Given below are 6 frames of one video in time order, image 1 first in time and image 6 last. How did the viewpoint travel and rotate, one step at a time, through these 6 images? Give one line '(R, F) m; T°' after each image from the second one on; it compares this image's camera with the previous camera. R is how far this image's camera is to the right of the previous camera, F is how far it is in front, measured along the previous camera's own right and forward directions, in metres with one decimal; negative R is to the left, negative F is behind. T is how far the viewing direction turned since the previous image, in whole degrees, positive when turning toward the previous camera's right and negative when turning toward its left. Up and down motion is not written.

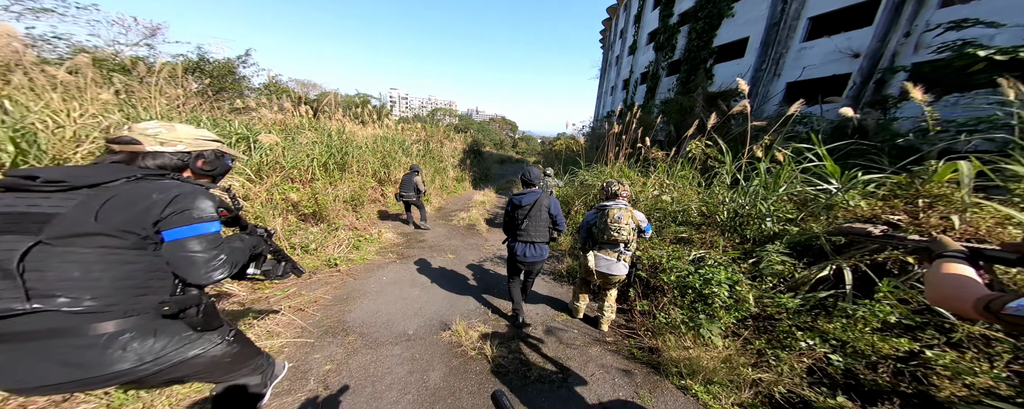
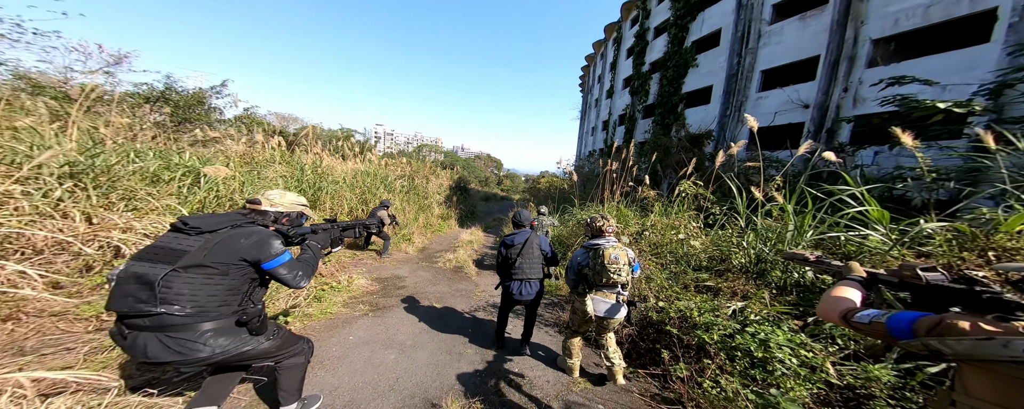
(-0.2, +0.5) m; +3°
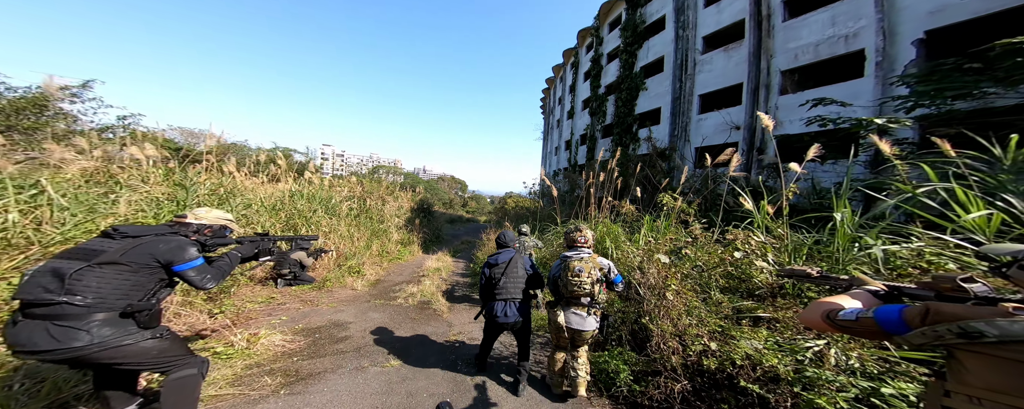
(-0.1, +0.8) m; +6°
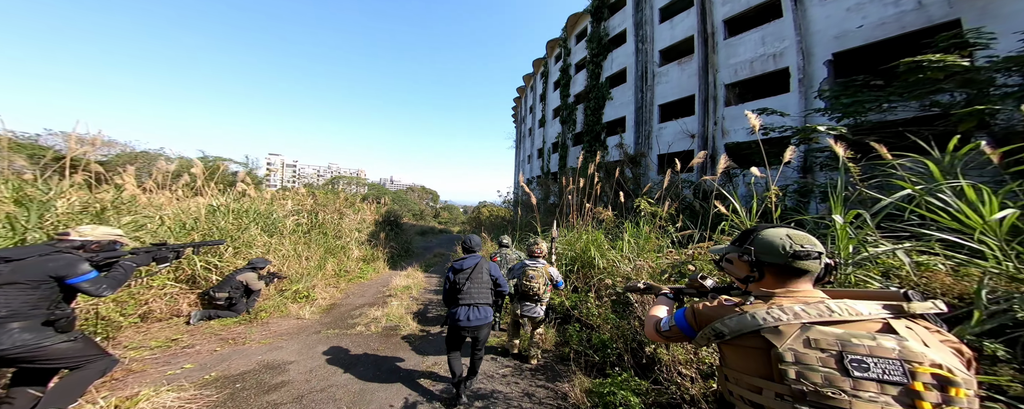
(0.0, +0.4) m; +5°
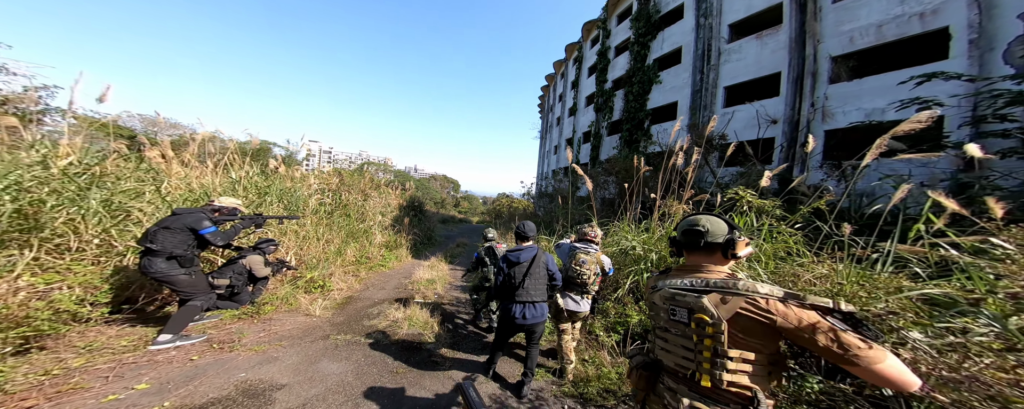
(-0.5, +1.0) m; -4°
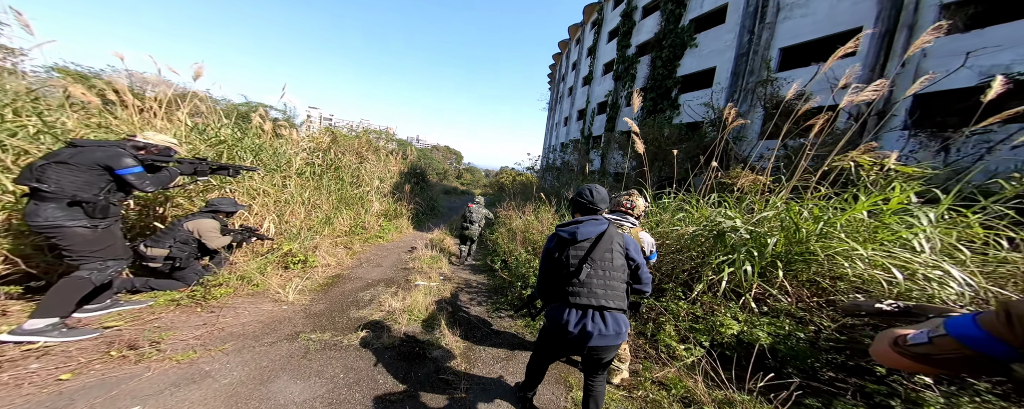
(-0.4, +1.0) m; 0°
